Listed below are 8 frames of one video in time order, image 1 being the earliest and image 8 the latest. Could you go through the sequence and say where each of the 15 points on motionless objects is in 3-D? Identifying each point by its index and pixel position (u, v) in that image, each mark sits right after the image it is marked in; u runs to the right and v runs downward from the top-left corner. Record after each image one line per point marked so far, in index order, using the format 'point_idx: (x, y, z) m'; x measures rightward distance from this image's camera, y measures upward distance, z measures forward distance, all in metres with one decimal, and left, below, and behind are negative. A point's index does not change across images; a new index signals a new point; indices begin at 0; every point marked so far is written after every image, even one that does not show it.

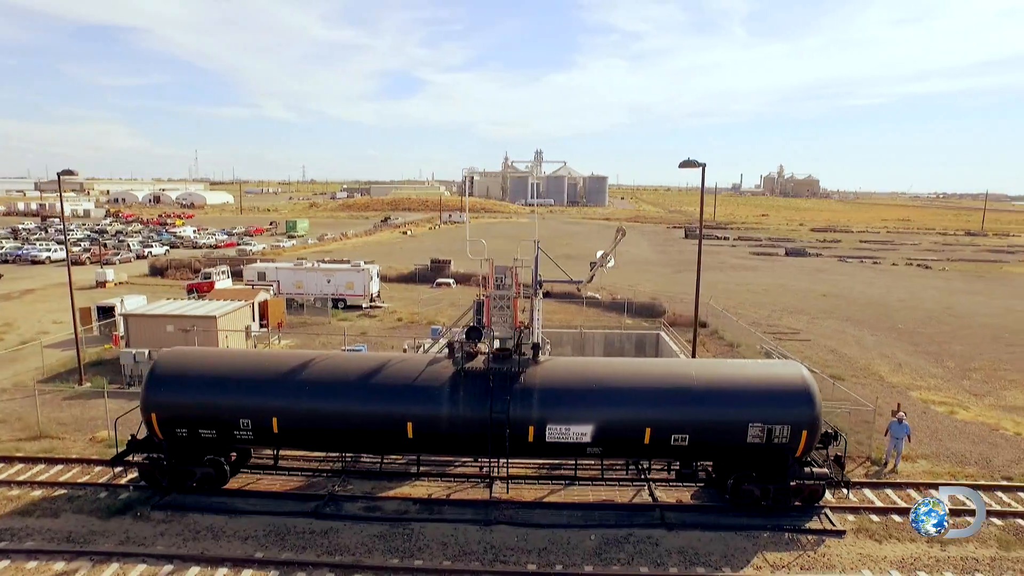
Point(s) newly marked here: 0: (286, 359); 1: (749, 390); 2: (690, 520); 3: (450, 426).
0: (-4.7, -1.5, +13.4) m
1: (+4.9, -2.1, +12.8) m
2: (+3.7, -4.7, +13.0) m
3: (-1.2, -2.7, +12.6) m
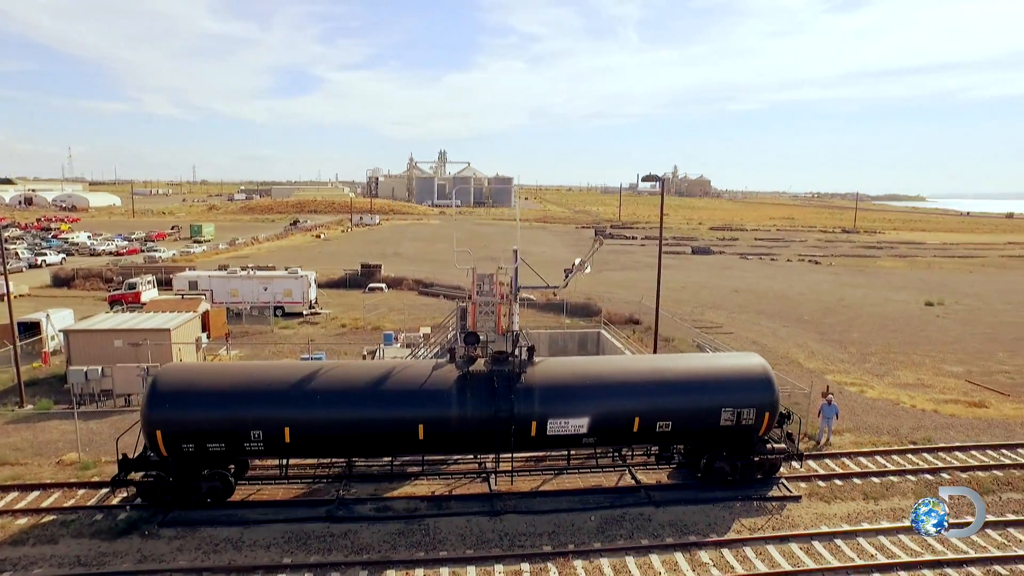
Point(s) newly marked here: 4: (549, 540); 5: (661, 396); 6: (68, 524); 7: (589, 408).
0: (-4.7, -1.8, +13.7) m
1: (+4.9, -2.1, +14.6) m
2: (+3.8, -4.8, +14.6) m
3: (-1.1, -2.9, +13.5) m
4: (+0.8, -5.1, +12.9) m
5: (+3.4, -2.4, +14.3) m
6: (-9.1, -4.9, +13.0) m
7: (+1.8, -2.6, +14.0) m
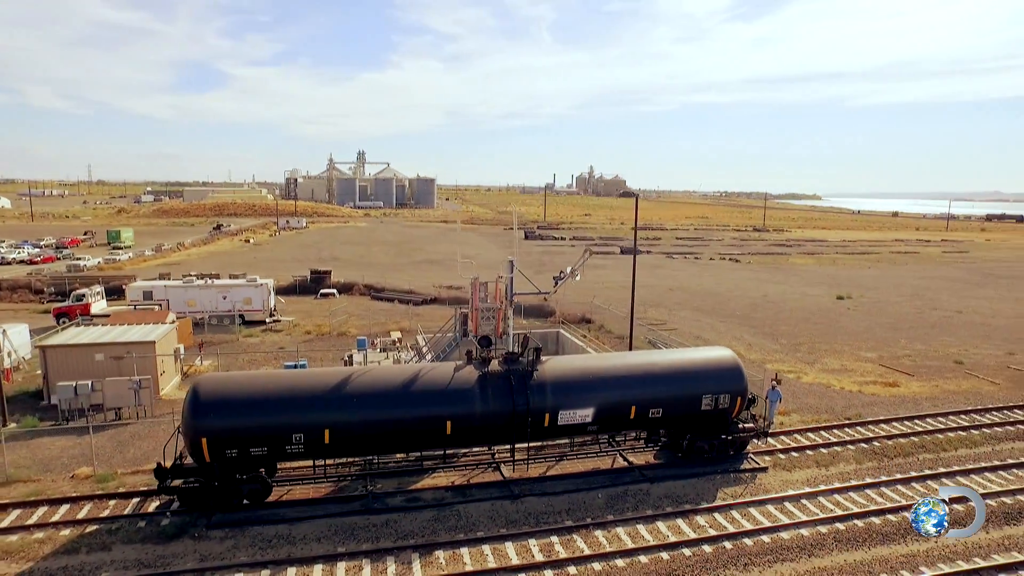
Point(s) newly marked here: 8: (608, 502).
0: (-4.3, -2.1, +14.8) m
1: (+5.1, -2.2, +17.0) m
2: (+4.0, -4.9, +16.8) m
3: (-0.7, -3.1, +15.0) m
4: (+1.3, -5.3, +14.7) m
5: (+3.7, -2.6, +16.4) m
6: (-8.5, -5.2, +13.6) m
7: (+2.1, -2.8, +15.9) m
8: (+2.3, -5.2, +15.4) m
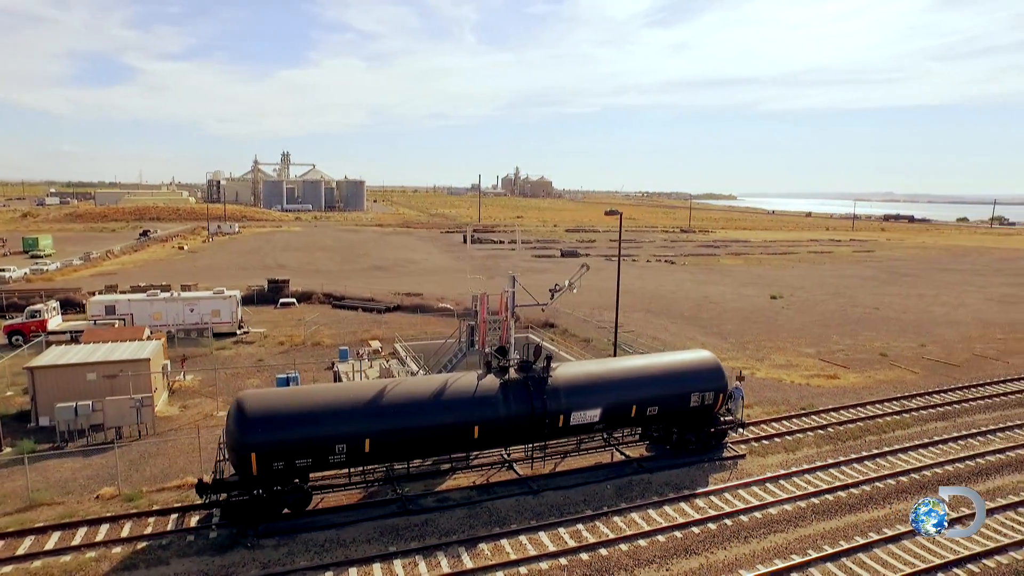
0: (-3.8, -2.5, +15.9) m
1: (+5.3, -2.5, +19.1) m
2: (+4.4, -5.2, +18.8) m
3: (-0.2, -3.5, +16.5) m
4: (+1.9, -5.7, +16.4) m
5: (+4.0, -2.9, +18.4) m
6: (-7.7, -5.8, +14.1) m
7: (+2.5, -3.2, +17.7) m
8: (+2.9, -5.5, +17.2) m
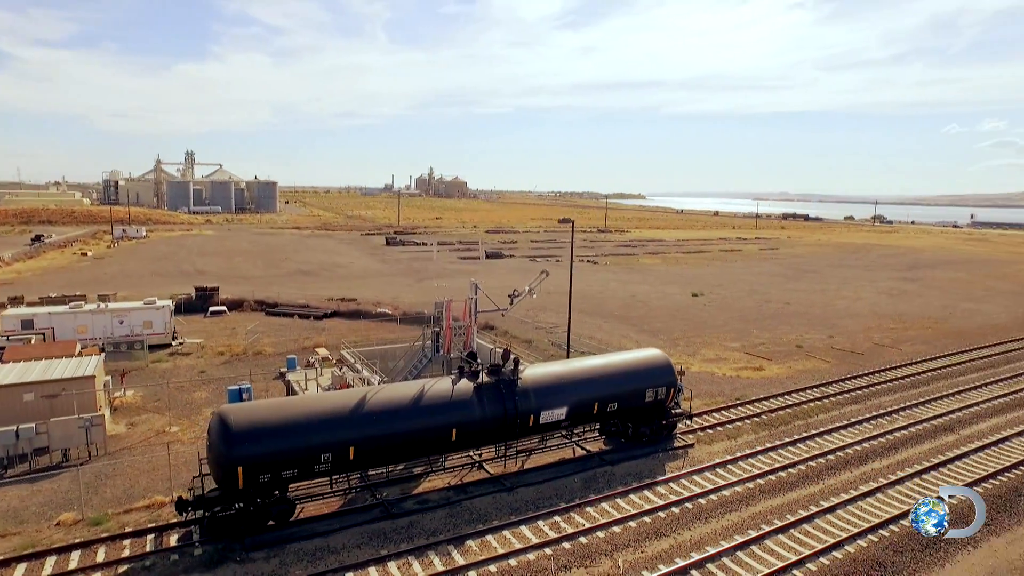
0: (-4.4, -2.8, +16.2) m
1: (+4.3, -2.6, +20.6) m
2: (+3.4, -5.4, +20.1) m
3: (-0.8, -3.7, +17.3) m
4: (+1.3, -5.8, +17.4) m
5: (+3.0, -3.0, +19.7) m
6: (-7.9, -6.1, +13.9) m
7: (+1.6, -3.3, +18.8) m
8: (+2.1, -5.7, +18.3) m
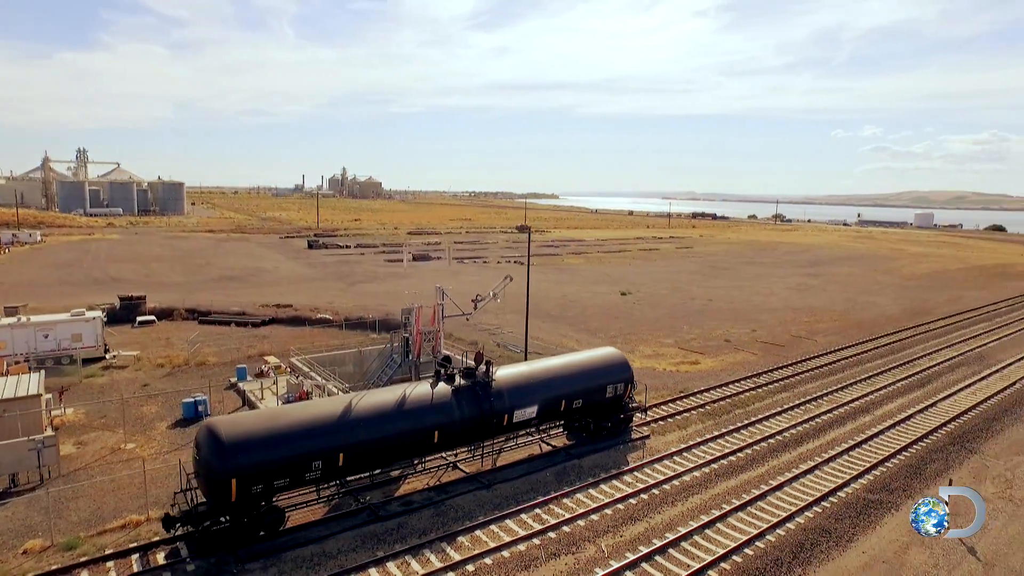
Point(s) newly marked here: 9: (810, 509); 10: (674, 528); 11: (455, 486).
0: (-4.8, -3.1, +16.4) m
1: (+3.2, -2.7, +21.9) m
2: (+2.4, -5.5, +21.4) m
3: (-1.4, -3.9, +18.0) m
4: (+0.7, -6.0, +18.4) m
5: (+2.0, -3.1, +20.9) m
6: (-8.0, -6.5, +13.7) m
7: (+0.8, -3.5, +19.9) m
8: (+1.4, -5.8, +19.4) m
9: (+8.5, -6.3, +17.9) m
10: (+4.3, -6.4, +16.8) m
11: (-1.7, -5.8, +18.6) m
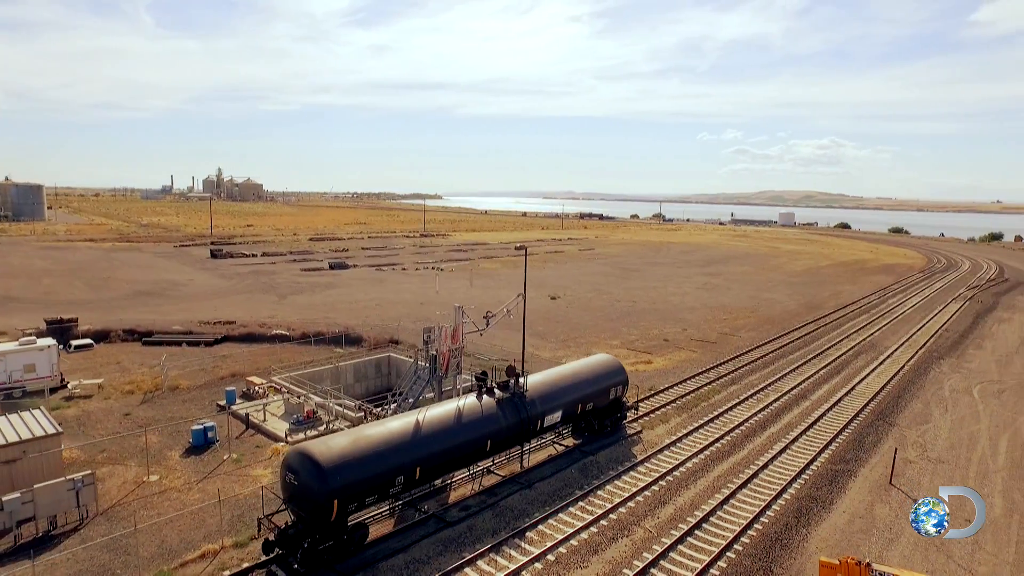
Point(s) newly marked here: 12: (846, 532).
0: (-3.2, -3.9, +17.8) m
1: (+3.6, -3.3, +24.6) m
2: (+3.0, -6.1, +24.0) m
3: (-0.2, -4.6, +19.9) m
4: (+1.9, -6.6, +20.8) m
5: (+2.7, -3.7, +23.4) m
6: (-5.8, -7.3, +14.6) m
7: (+1.7, -4.1, +22.2) m
8: (+2.4, -6.4, +21.9) m
9: (+9.7, -6.7, +21.7) m
10: (+5.8, -6.9, +19.8) m
11: (-0.4, -6.5, +20.5) m
12: (+10.0, -7.3, +19.0) m
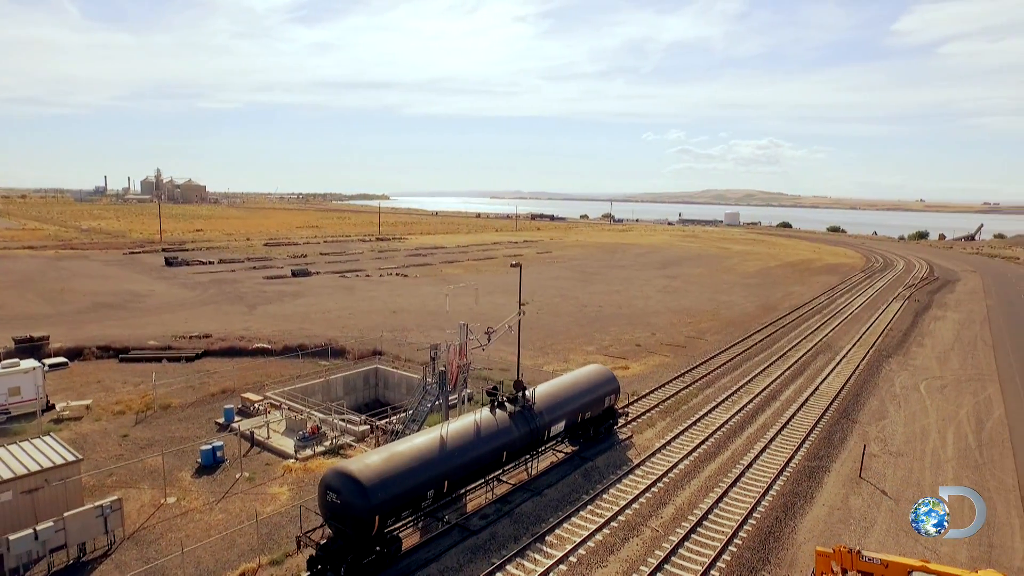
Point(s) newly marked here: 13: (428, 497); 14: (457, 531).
0: (-2.6, -4.6, +18.8) m
1: (+3.6, -3.9, +26.2) m
2: (+3.2, -6.7, +25.5) m
3: (+0.3, -5.3, +21.2) m
4: (+2.3, -7.2, +22.2) m
5: (+2.8, -4.3, +24.9) m
6: (-4.8, -8.1, +15.4) m
7: (+1.9, -4.7, +23.6) m
8: (+2.7, -7.1, +23.4) m
9: (+10.0, -7.2, +23.7) m
10: (+6.2, -7.4, +21.5) m
11: (0.0, -7.2, +21.7) m
12: (+10.5, -7.9, +21.1) m
13: (-2.4, -6.0, +18.0) m
14: (-1.7, -7.5, +19.5) m
